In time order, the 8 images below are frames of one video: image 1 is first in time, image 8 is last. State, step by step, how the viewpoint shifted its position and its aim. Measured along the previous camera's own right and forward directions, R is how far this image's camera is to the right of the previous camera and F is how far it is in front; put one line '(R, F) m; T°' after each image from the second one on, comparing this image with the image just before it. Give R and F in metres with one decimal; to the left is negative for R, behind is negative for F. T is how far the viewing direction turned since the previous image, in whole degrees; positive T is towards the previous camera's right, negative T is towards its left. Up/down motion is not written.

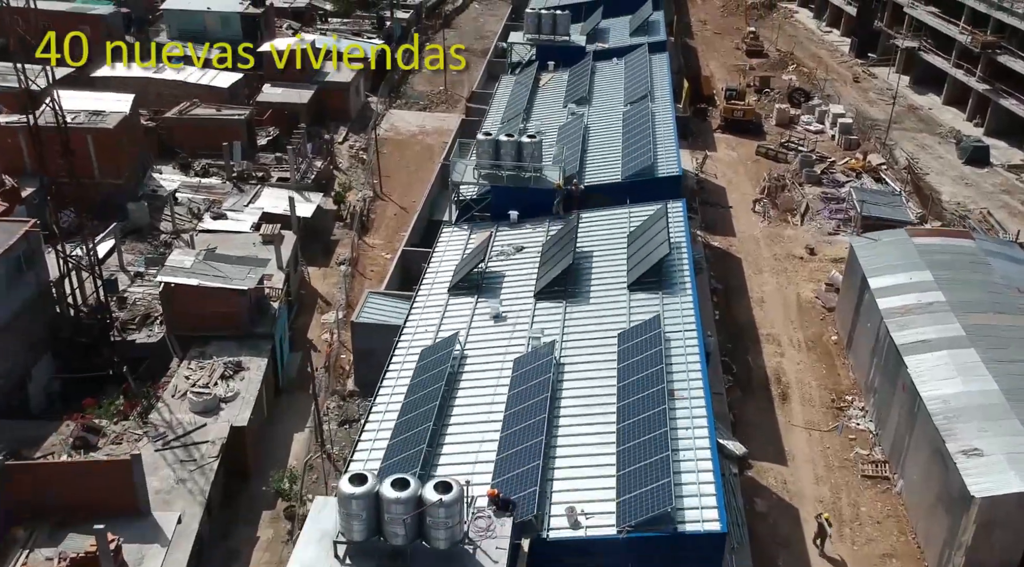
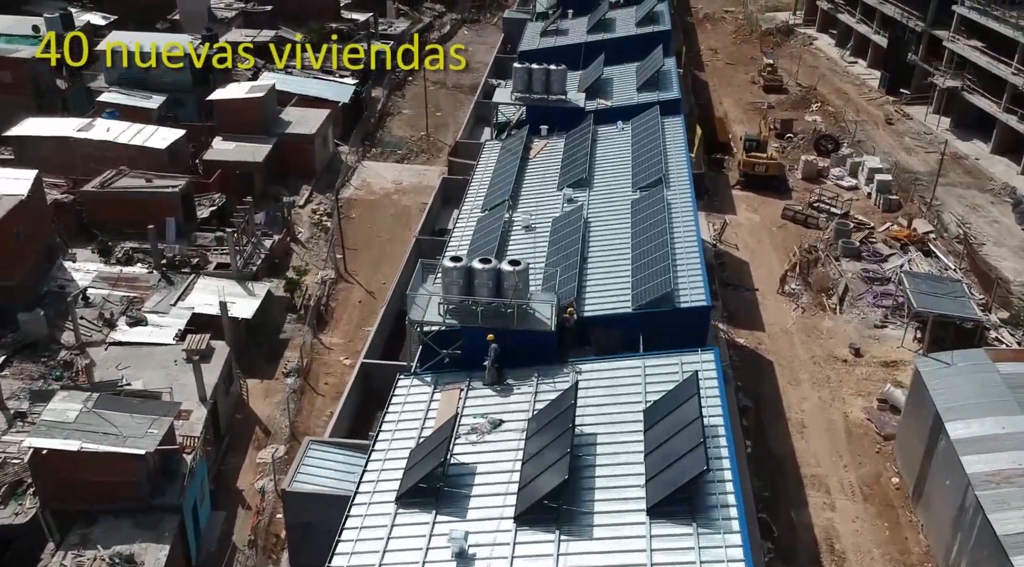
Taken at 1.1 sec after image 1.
(+0.6, +7.7) m; 0°
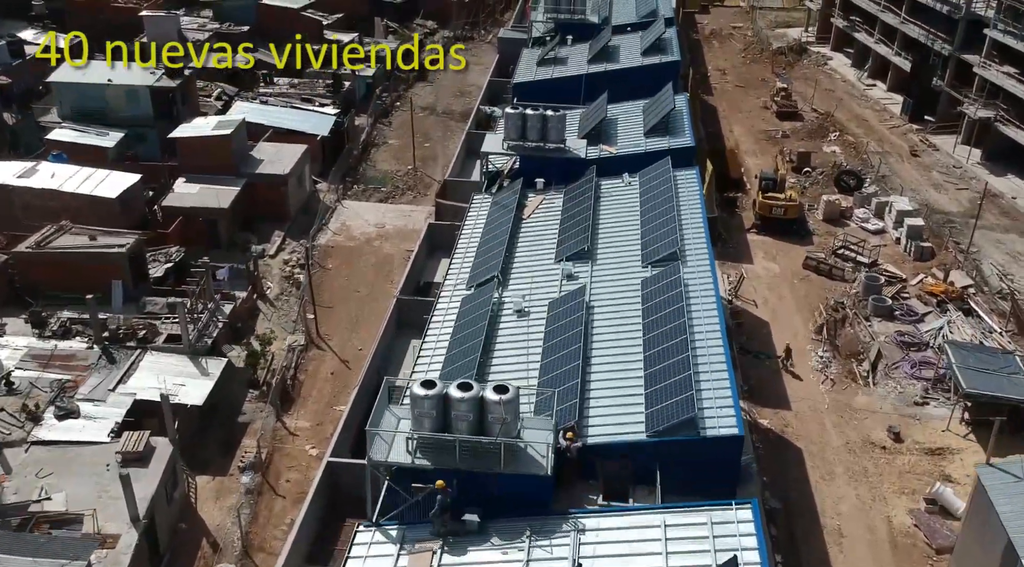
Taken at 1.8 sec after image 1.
(+0.3, +4.7) m; 0°
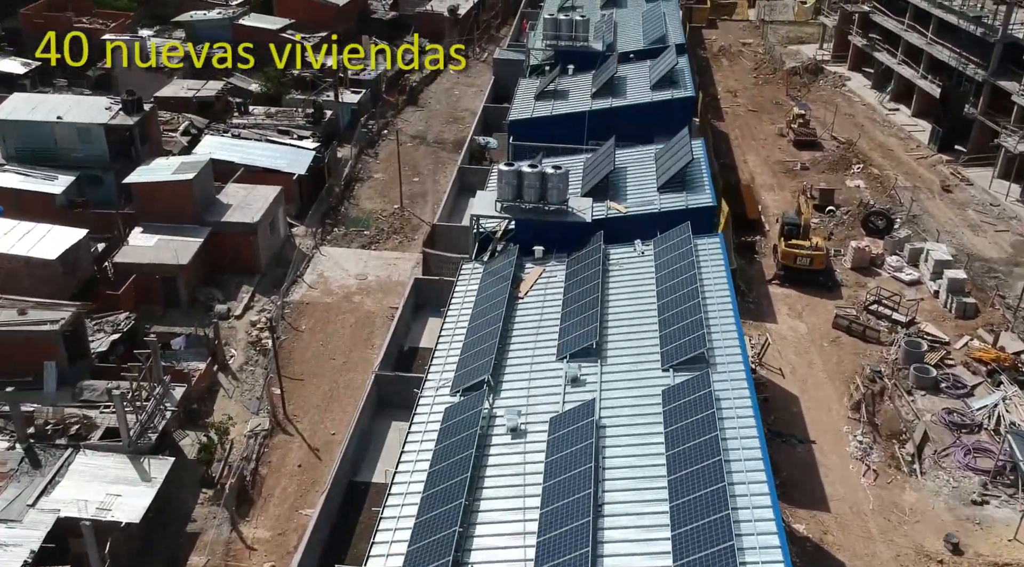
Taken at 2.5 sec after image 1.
(+0.1, +4.8) m; 0°
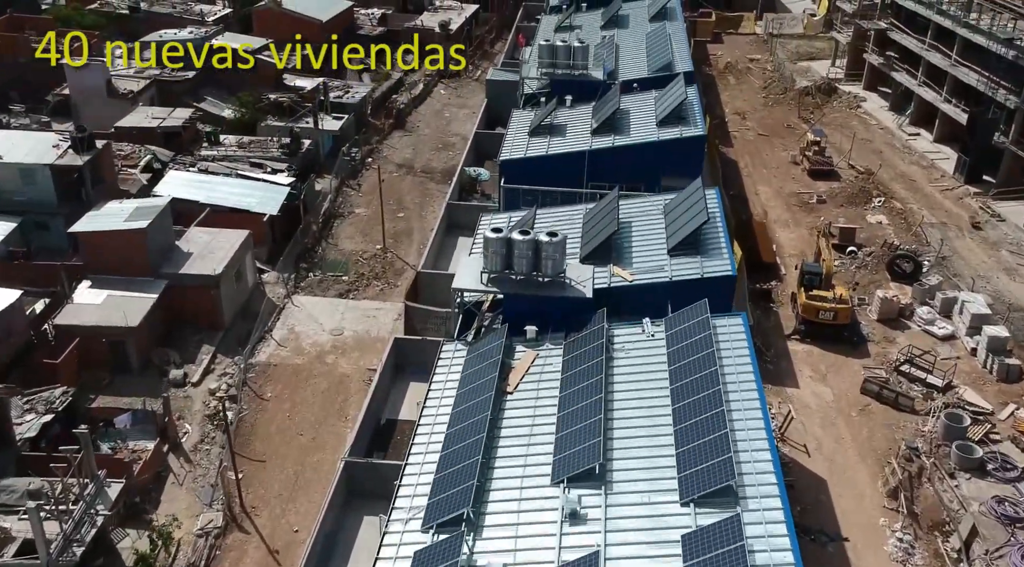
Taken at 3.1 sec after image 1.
(+0.3, +4.2) m; 0°
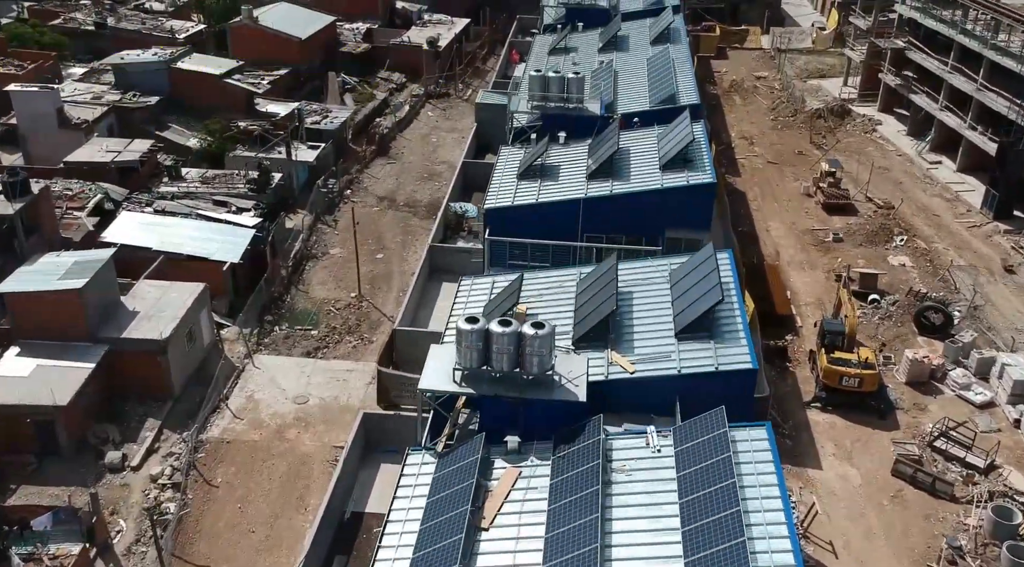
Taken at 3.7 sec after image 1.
(+0.5, +4.3) m; 0°
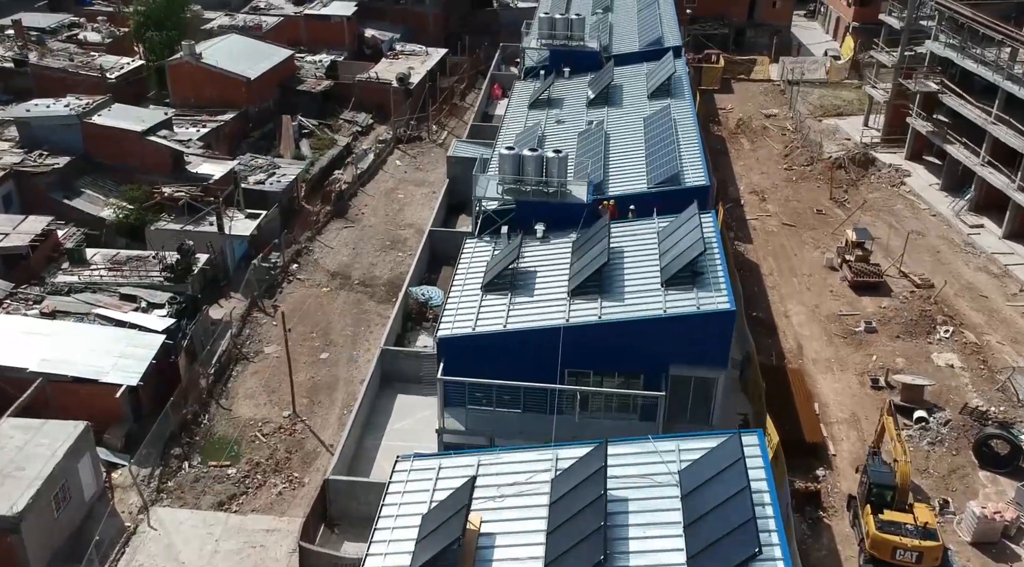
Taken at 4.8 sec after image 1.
(+1.0, +7.6) m; 0°
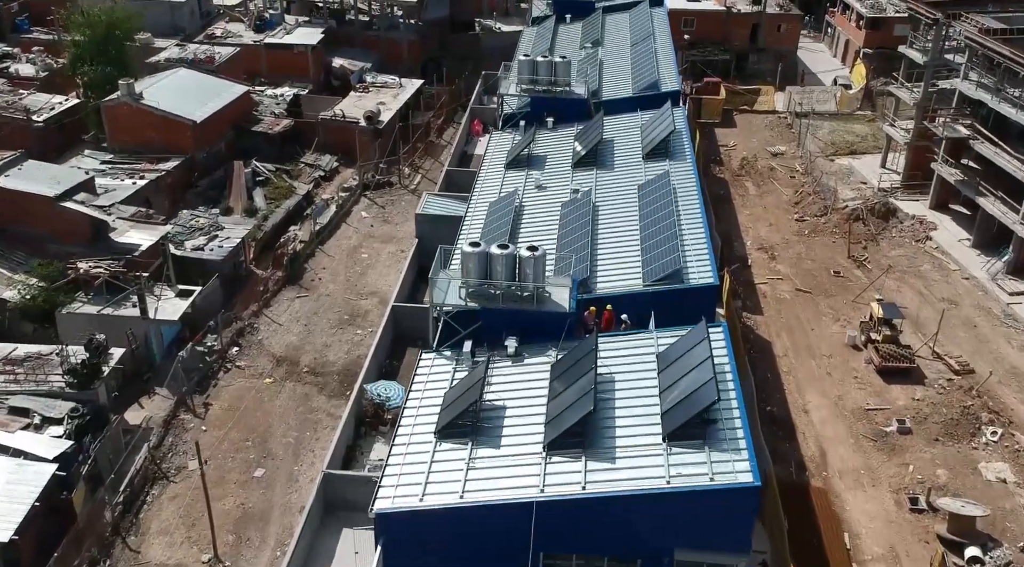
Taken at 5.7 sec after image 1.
(+0.8, +6.0) m; 0°
